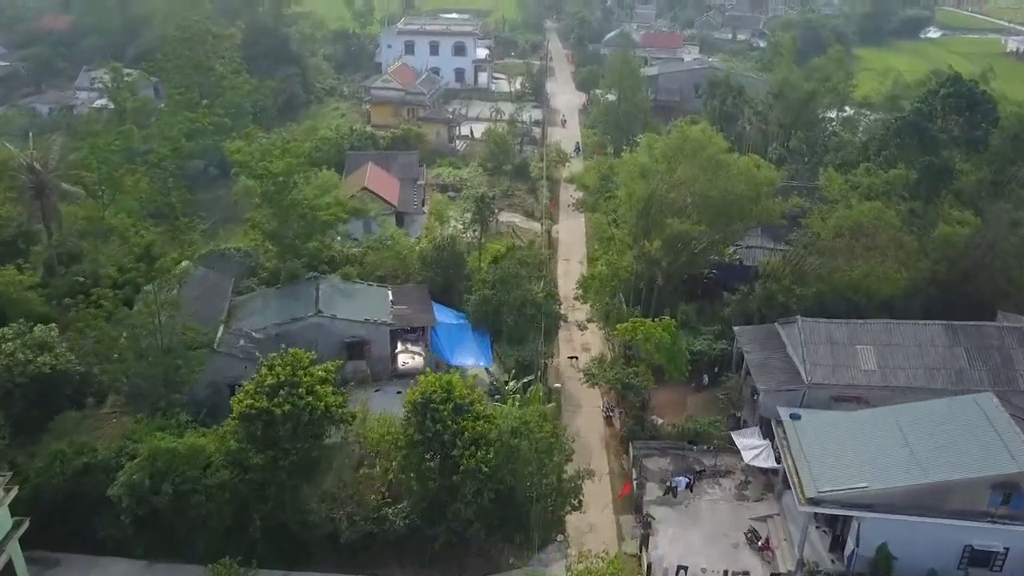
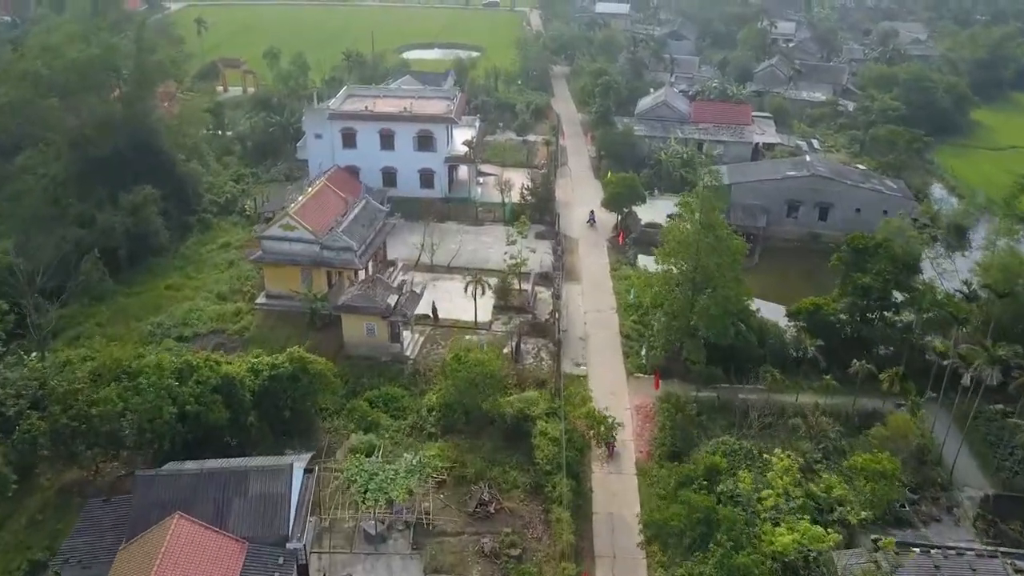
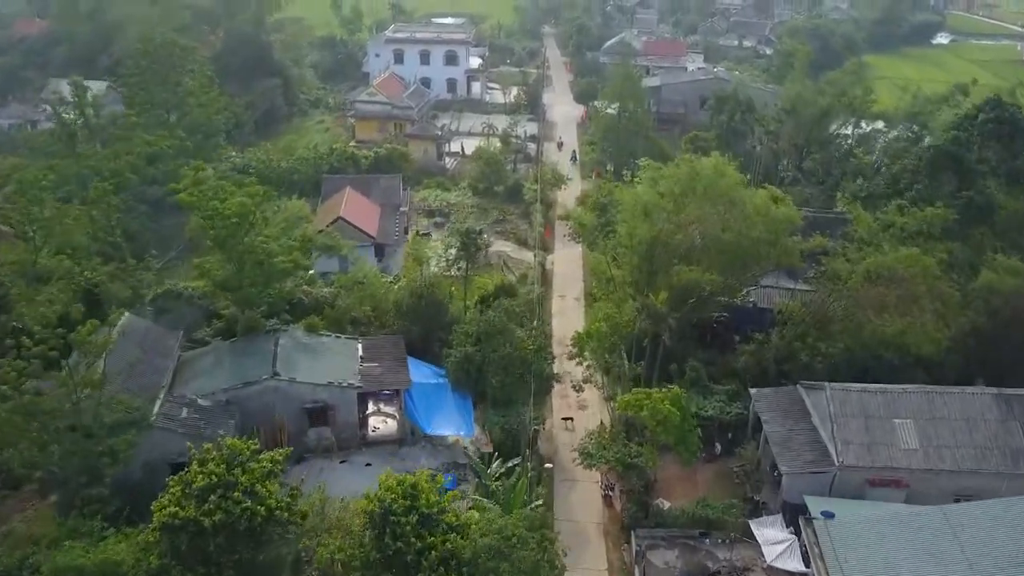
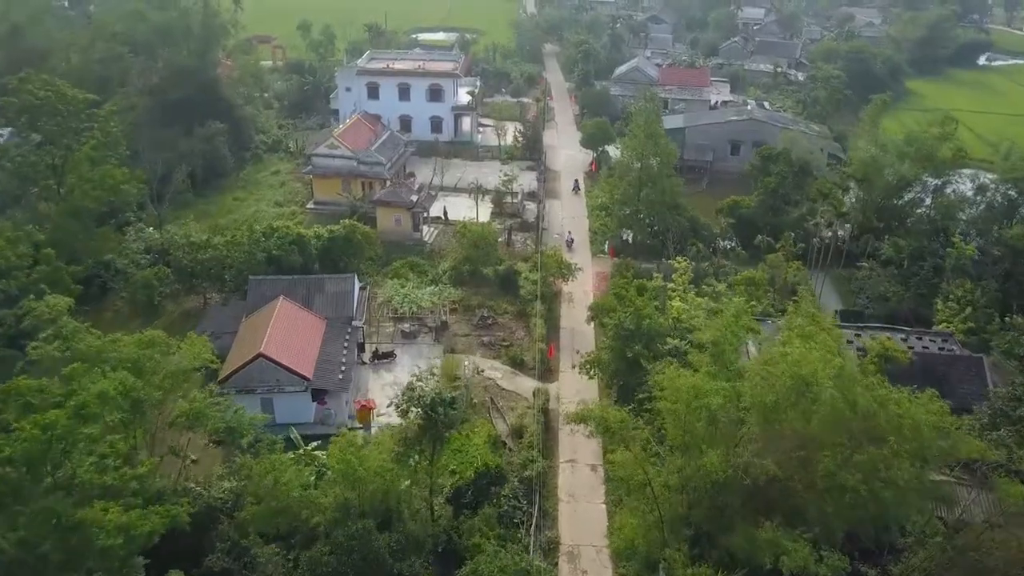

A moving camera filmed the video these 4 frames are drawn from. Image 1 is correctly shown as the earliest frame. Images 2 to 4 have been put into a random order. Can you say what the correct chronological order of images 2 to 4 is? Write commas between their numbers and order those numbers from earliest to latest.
3, 4, 2
